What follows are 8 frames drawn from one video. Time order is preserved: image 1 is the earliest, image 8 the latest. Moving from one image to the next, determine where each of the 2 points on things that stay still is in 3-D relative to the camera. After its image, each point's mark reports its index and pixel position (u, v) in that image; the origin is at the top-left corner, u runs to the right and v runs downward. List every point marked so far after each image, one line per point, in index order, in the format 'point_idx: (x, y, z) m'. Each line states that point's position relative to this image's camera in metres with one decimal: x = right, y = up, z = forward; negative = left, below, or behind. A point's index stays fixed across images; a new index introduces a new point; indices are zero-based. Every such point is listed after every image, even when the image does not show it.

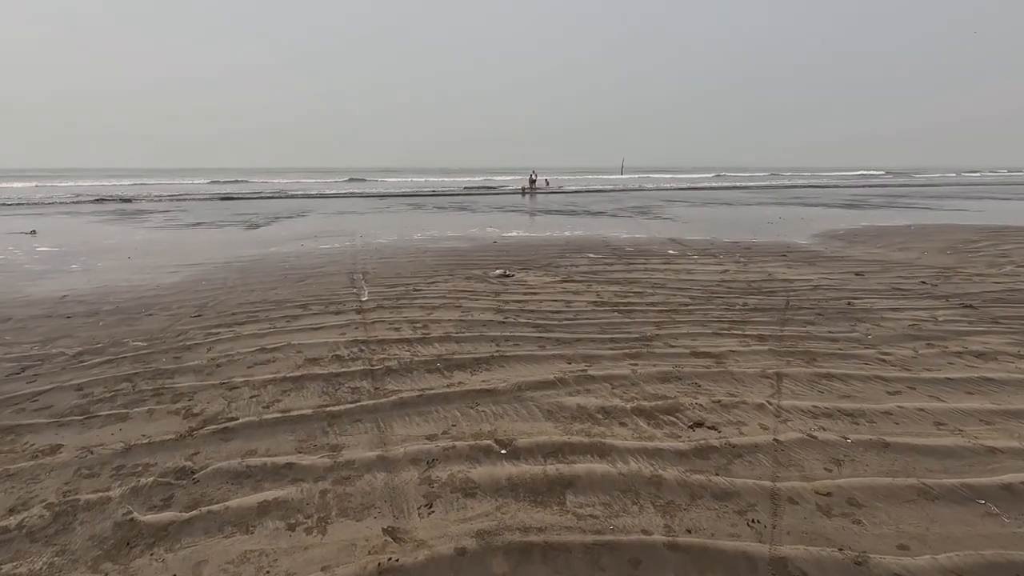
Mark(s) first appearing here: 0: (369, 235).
0: (-4.3, +1.6, +16.2) m
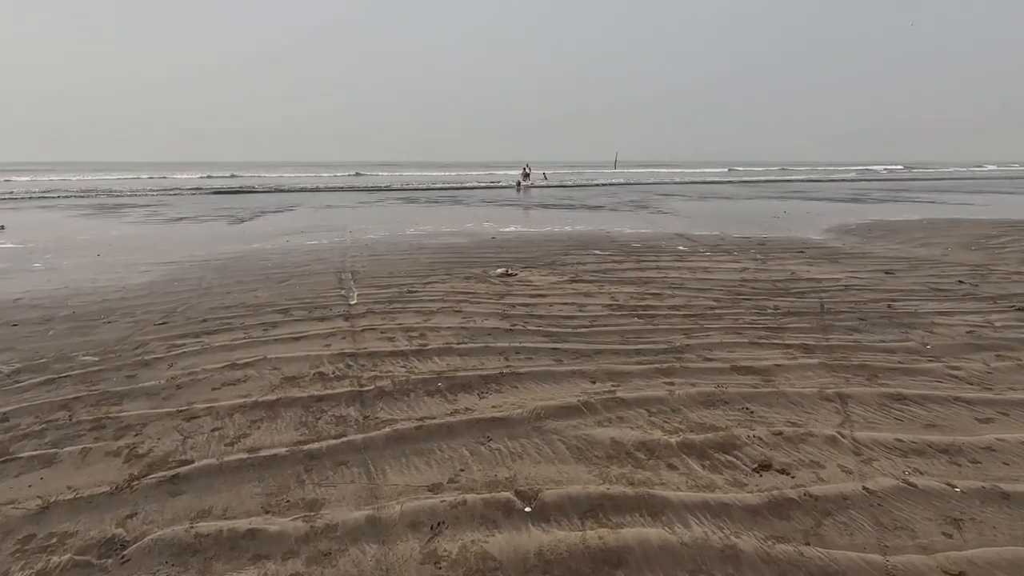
0: (-4.4, +1.7, +15.3) m
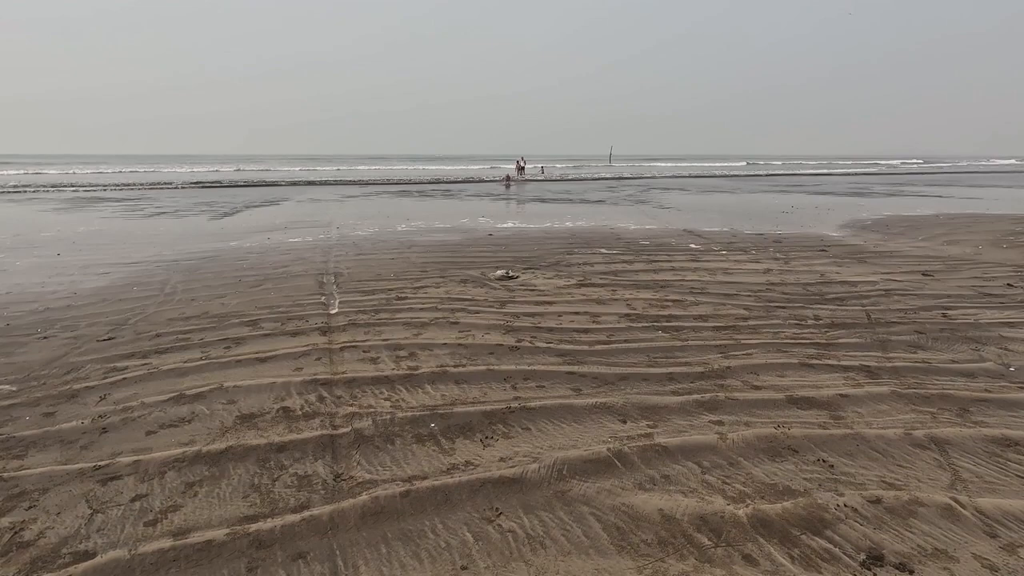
0: (-4.4, +1.7, +14.3) m
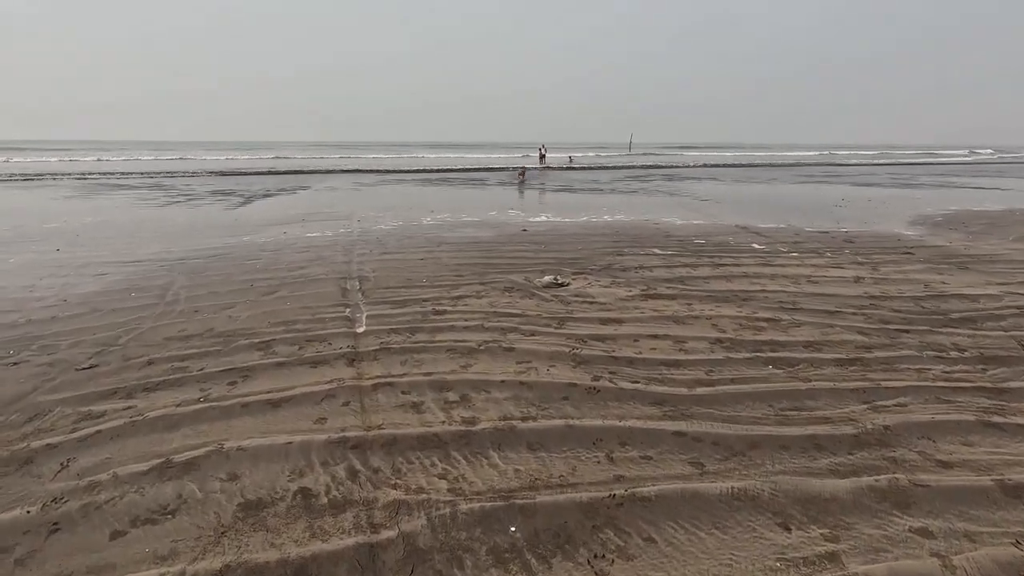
0: (-3.6, +1.7, +13.3) m
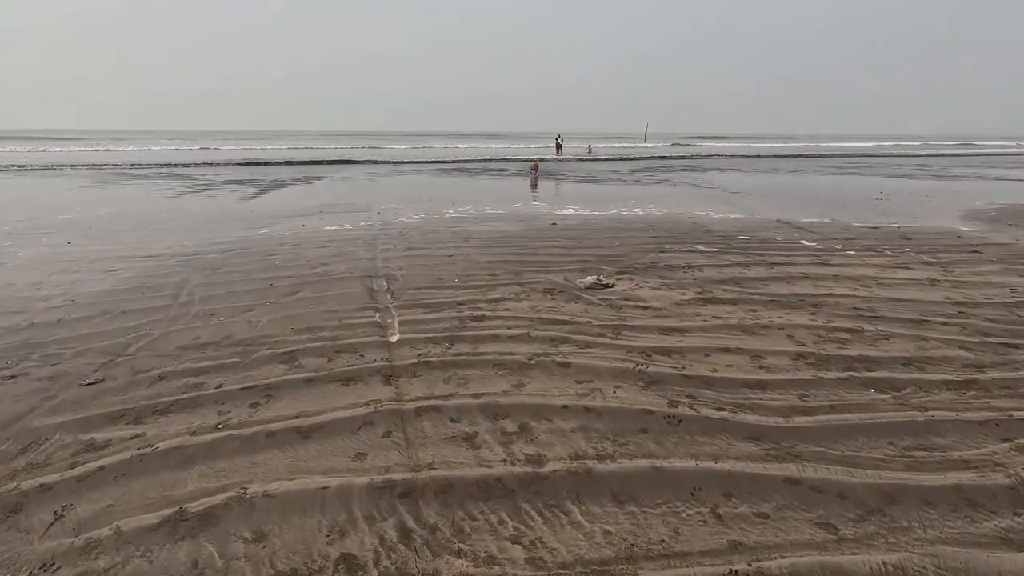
0: (-3.0, +1.8, +12.8) m
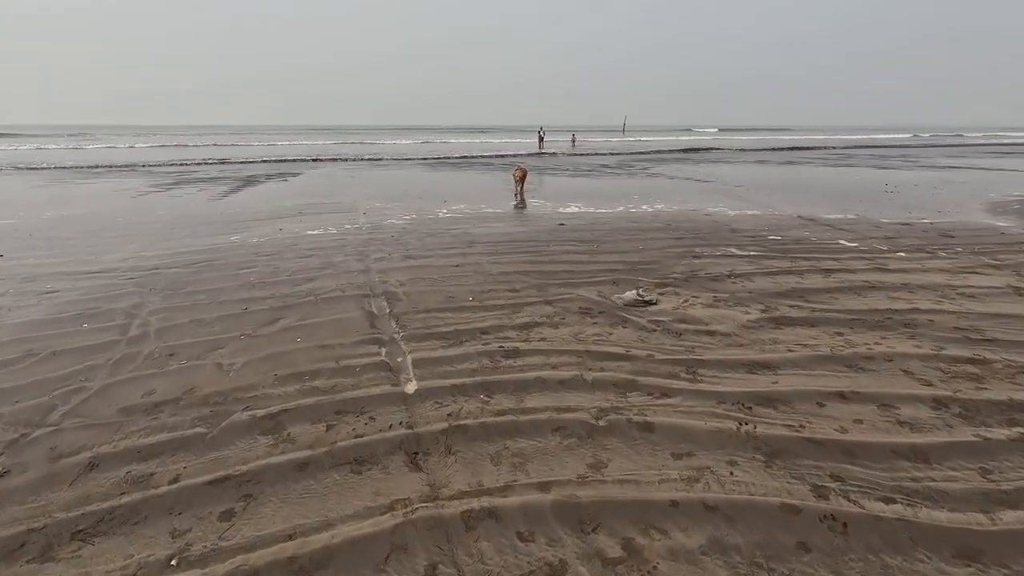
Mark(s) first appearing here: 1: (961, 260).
0: (-3.0, +1.7, +11.6) m
1: (+6.1, +0.4, +7.3) m
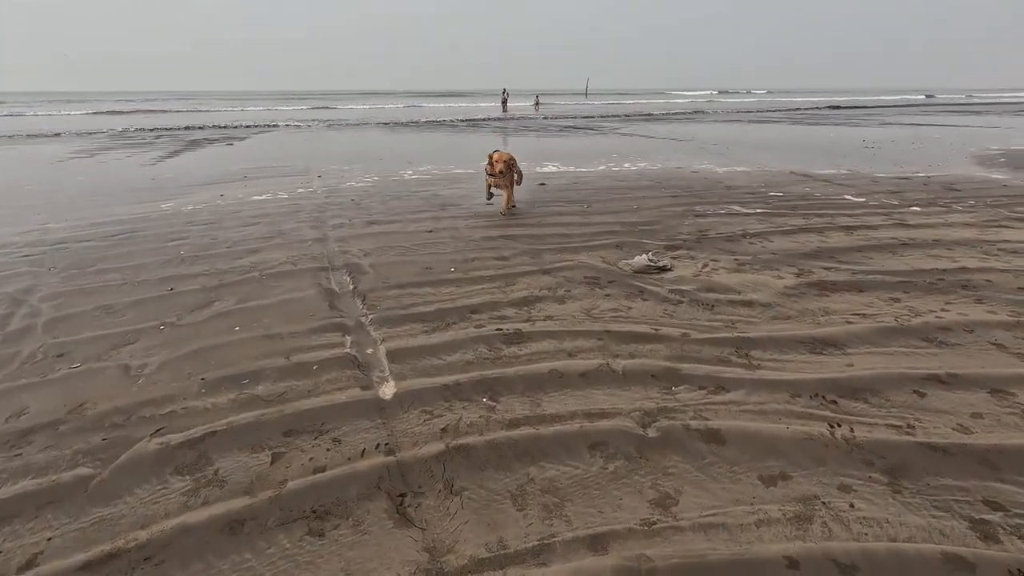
0: (-3.5, +2.2, +10.3) m
1: (+5.9, +0.9, +6.7) m
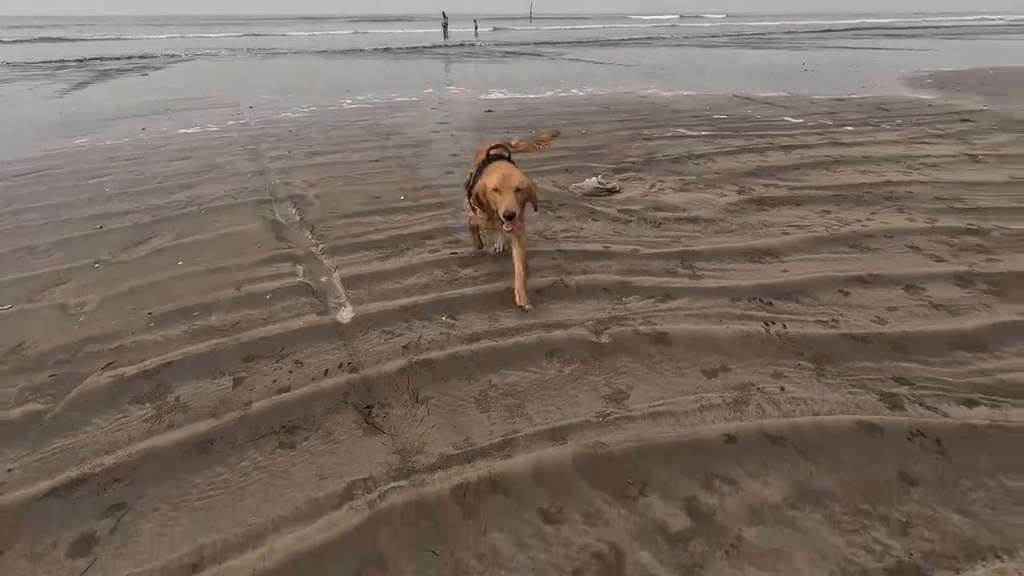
0: (-4.5, +3.3, +9.7) m
1: (+5.3, +2.1, +7.1) m
